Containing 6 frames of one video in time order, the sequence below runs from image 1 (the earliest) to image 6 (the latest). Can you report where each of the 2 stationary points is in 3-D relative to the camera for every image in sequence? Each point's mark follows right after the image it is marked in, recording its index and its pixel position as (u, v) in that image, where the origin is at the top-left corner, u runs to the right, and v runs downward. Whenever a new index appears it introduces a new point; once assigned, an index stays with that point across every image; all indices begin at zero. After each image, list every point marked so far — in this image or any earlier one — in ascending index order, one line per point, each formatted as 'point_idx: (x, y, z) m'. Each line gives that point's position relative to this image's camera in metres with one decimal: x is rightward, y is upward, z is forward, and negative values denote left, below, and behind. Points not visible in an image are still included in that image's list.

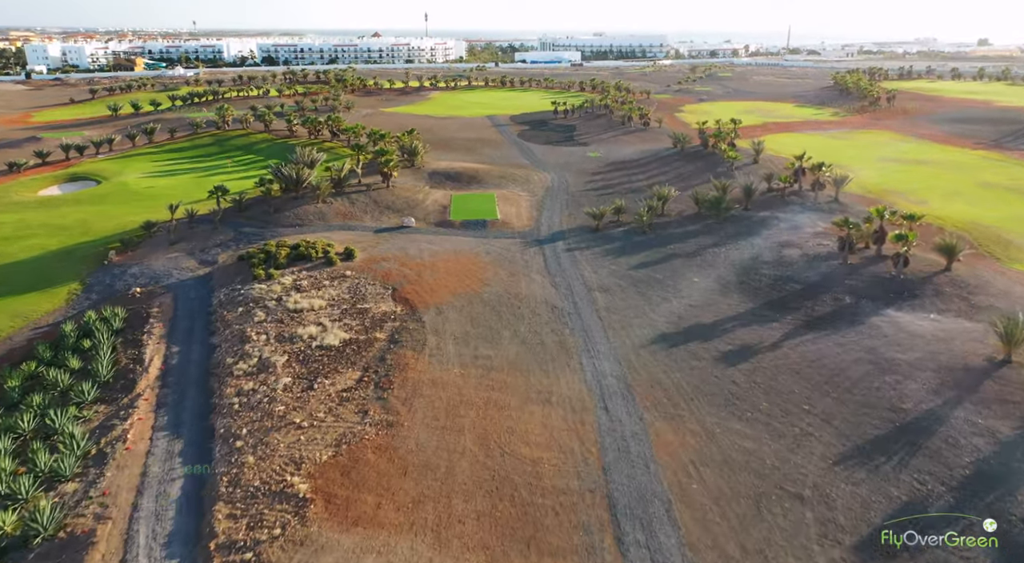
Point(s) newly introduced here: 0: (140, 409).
0: (-10.2, -3.5, +17.8) m
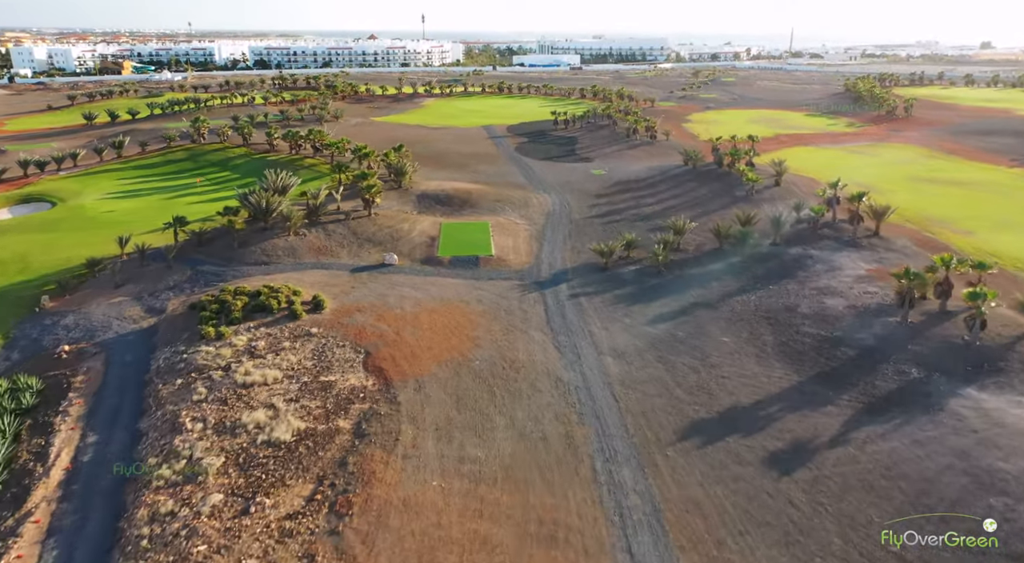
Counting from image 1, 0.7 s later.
0: (-10.3, -5.4, +13.8) m
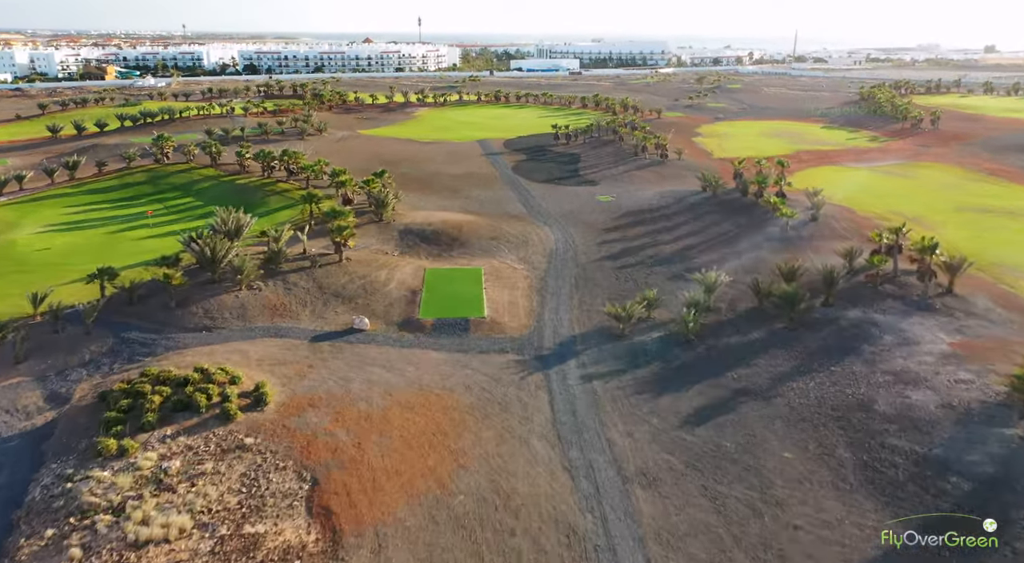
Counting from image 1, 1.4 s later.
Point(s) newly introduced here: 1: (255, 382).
0: (-10.4, -7.8, +8.6) m
1: (-7.6, -3.0, +19.5) m
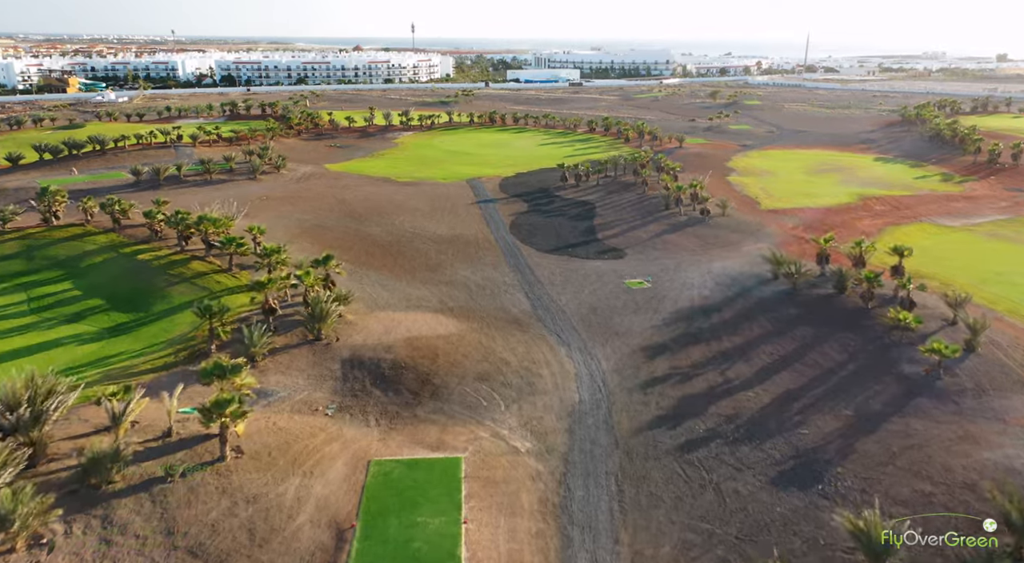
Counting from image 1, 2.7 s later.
0: (-10.3, -13.1, -3.1) m
1: (-7.6, -8.3, +7.8) m
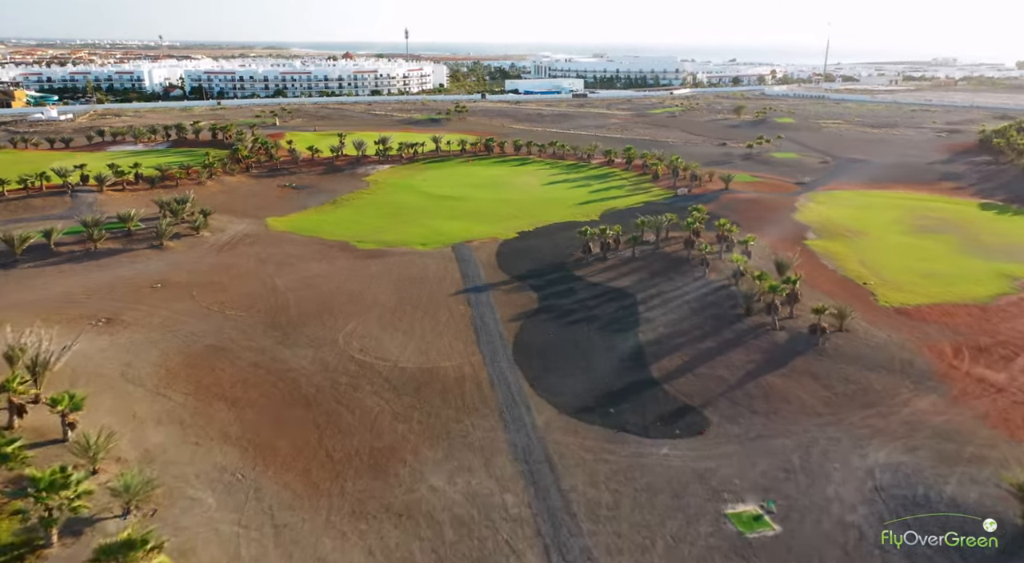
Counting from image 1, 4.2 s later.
0: (-9.9, -18.9, -17.8) m
1: (-7.3, -14.2, -6.9) m
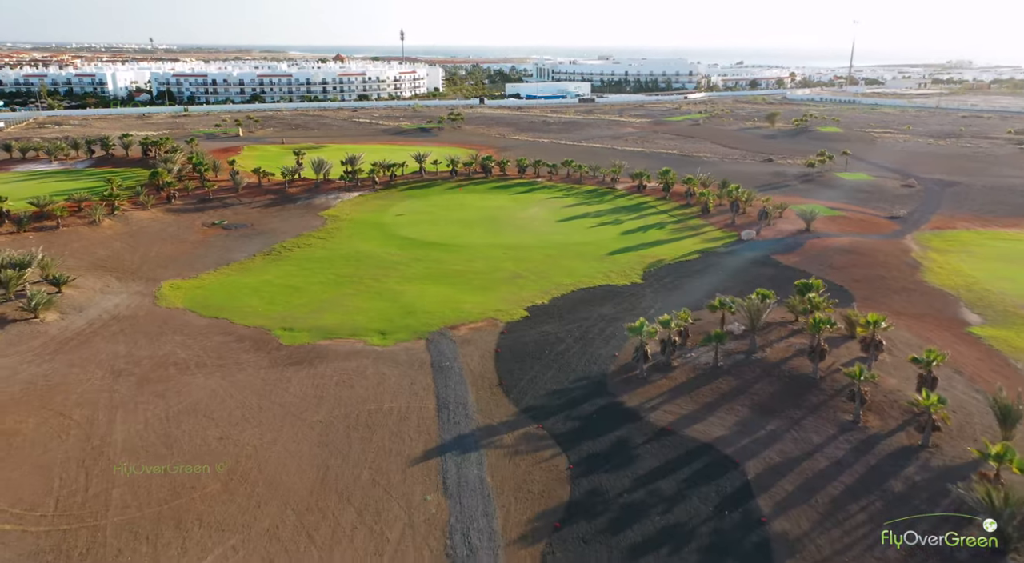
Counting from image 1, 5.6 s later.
0: (-9.6, -23.1, -32.4) m
1: (-7.0, -18.5, -21.5) m
